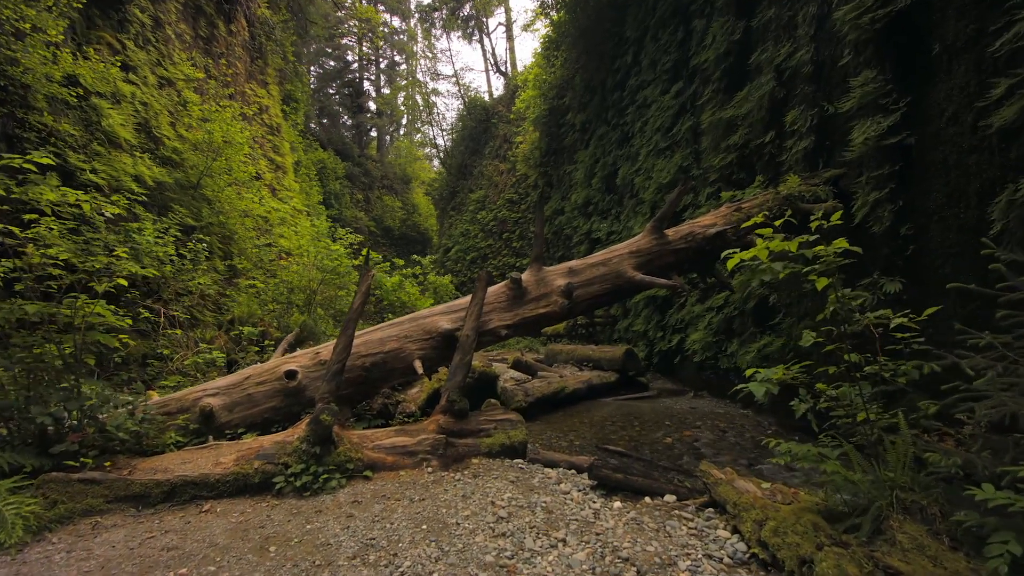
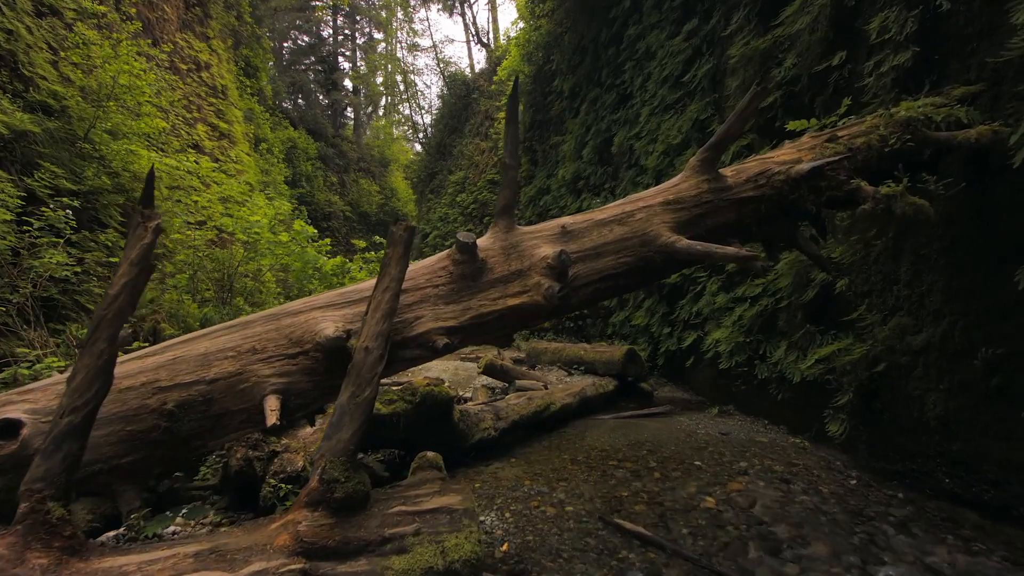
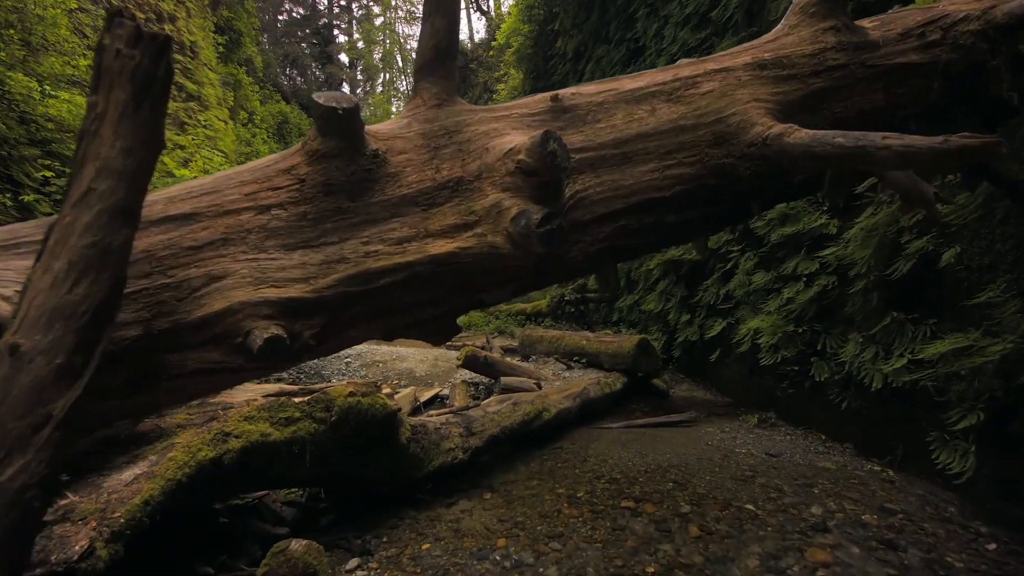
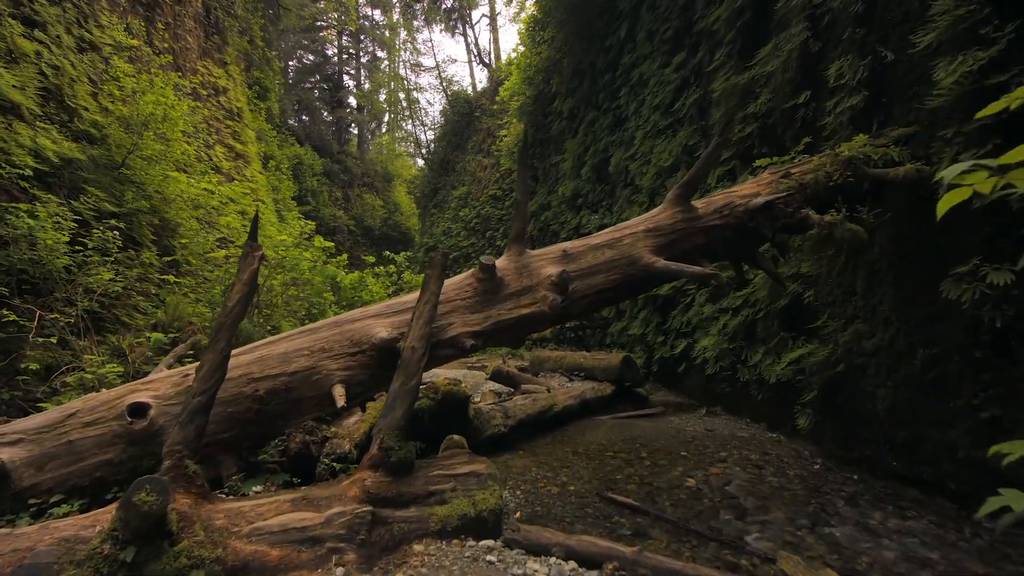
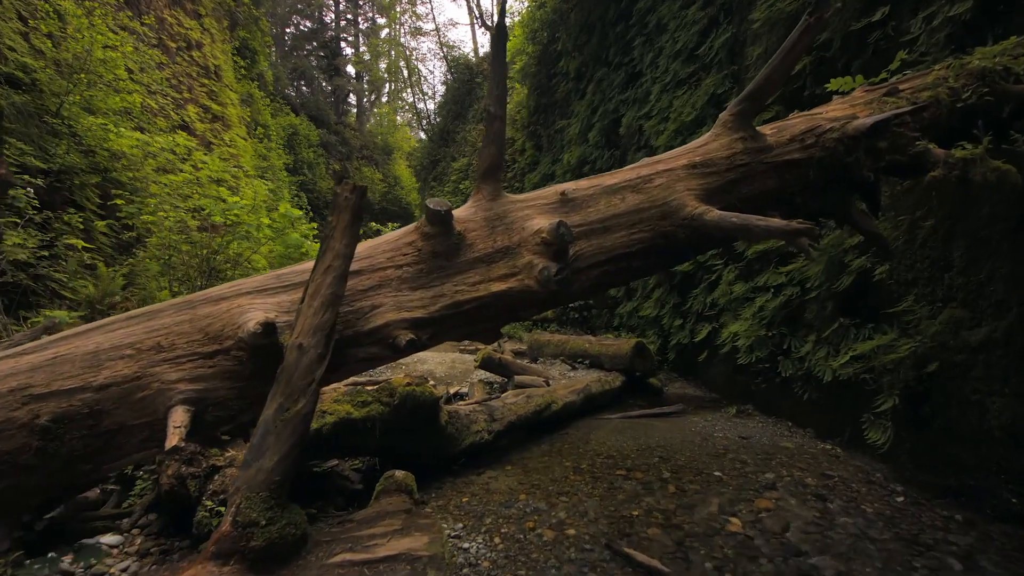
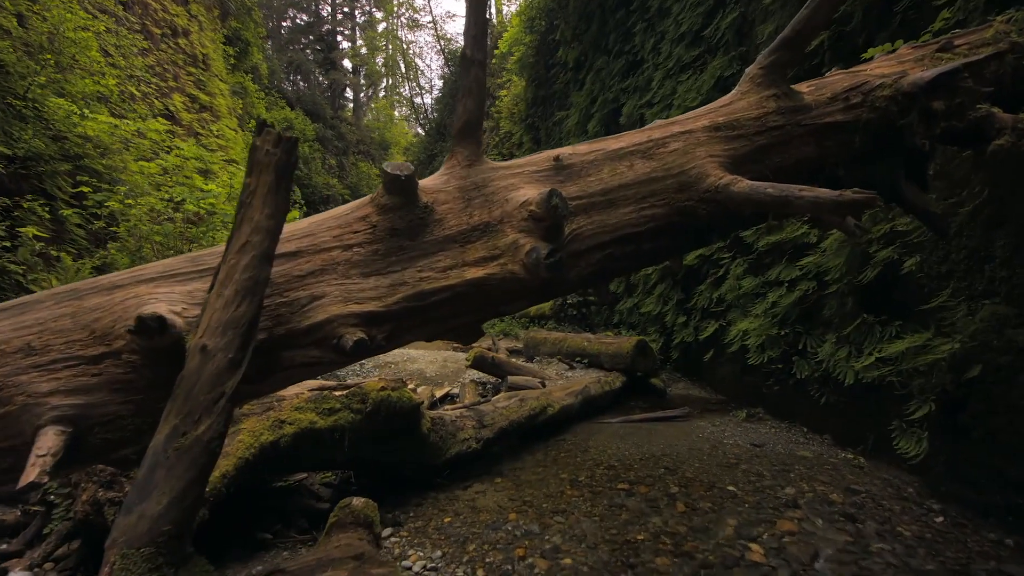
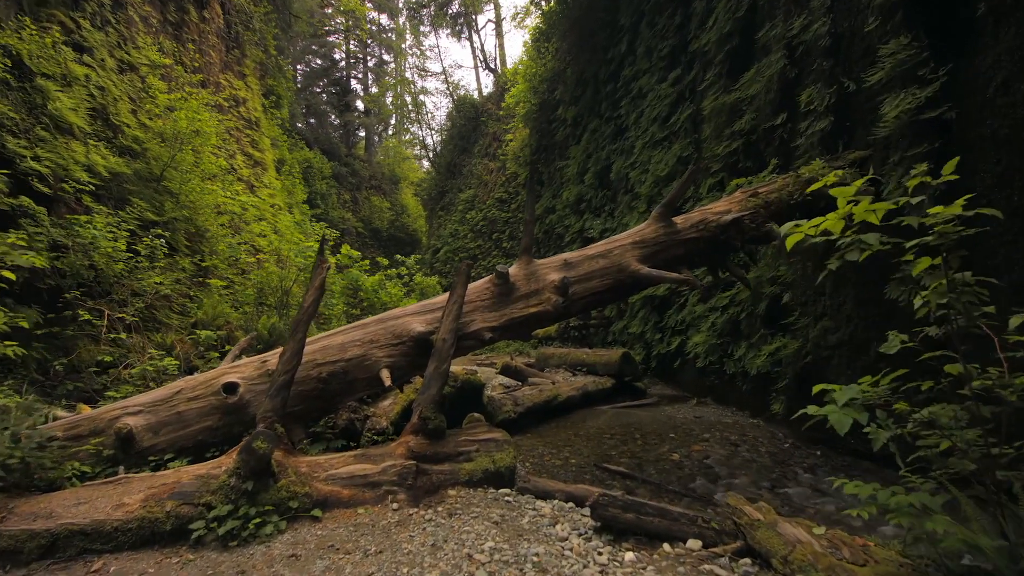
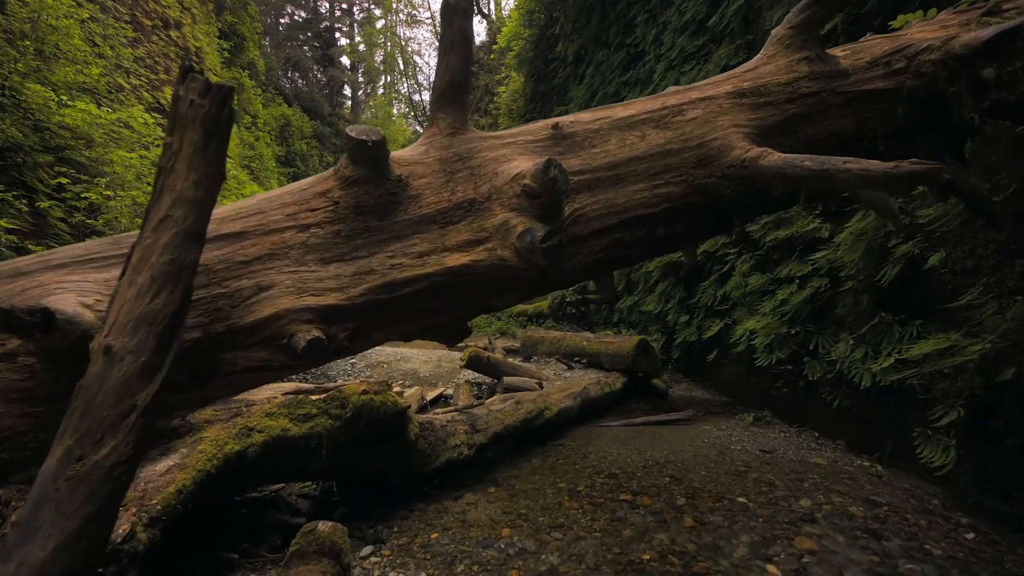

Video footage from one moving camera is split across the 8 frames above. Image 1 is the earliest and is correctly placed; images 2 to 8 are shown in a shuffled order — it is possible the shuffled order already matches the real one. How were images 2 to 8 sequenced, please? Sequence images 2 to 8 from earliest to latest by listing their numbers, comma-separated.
7, 4, 2, 5, 6, 8, 3
